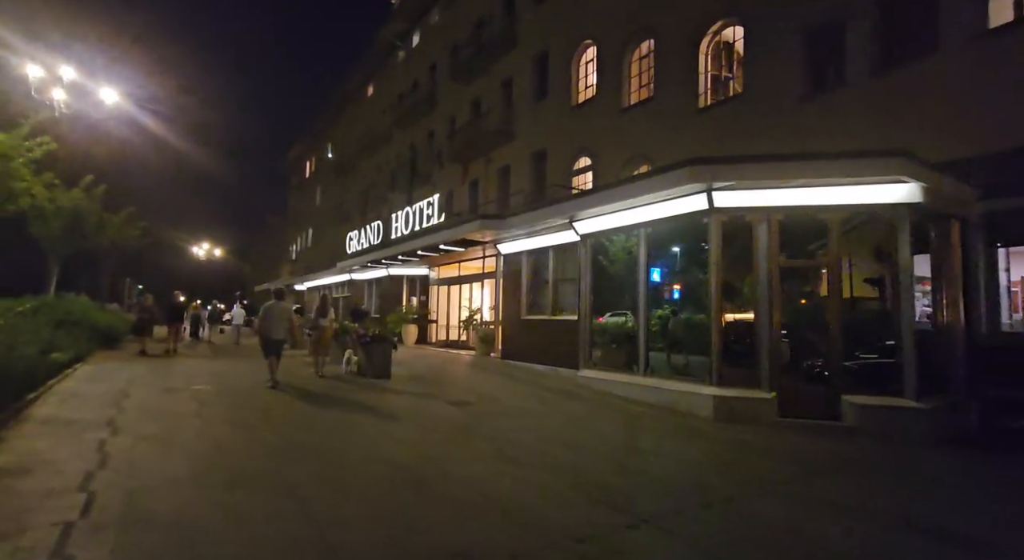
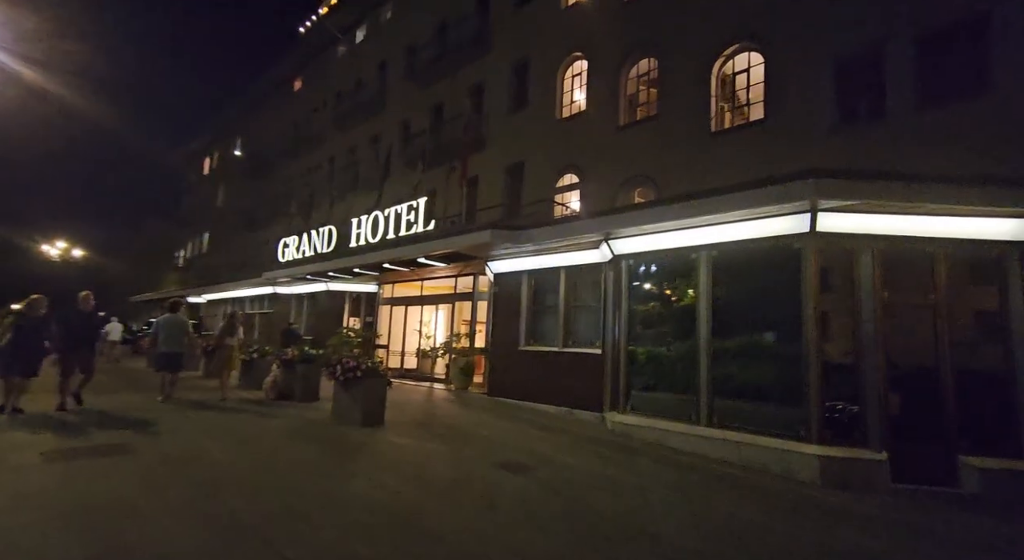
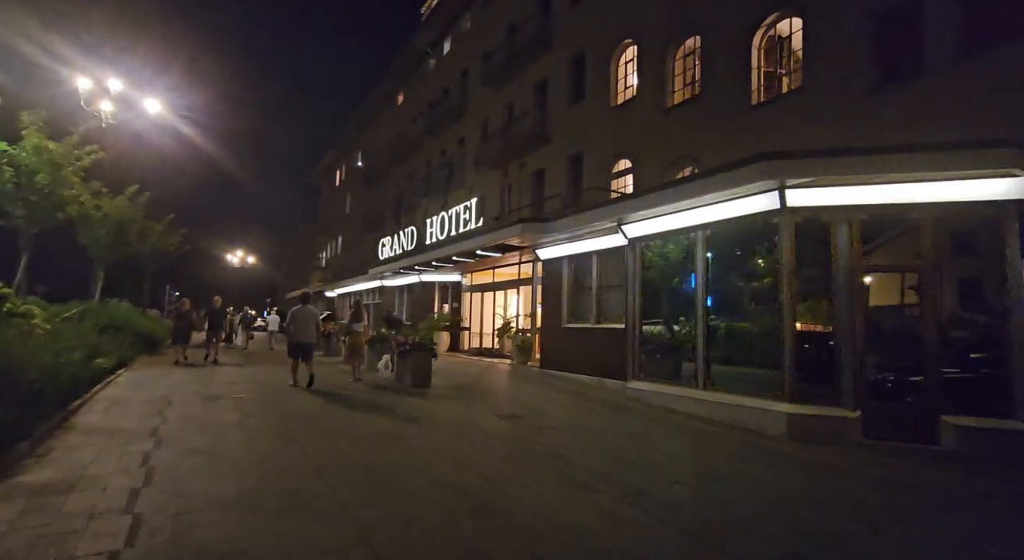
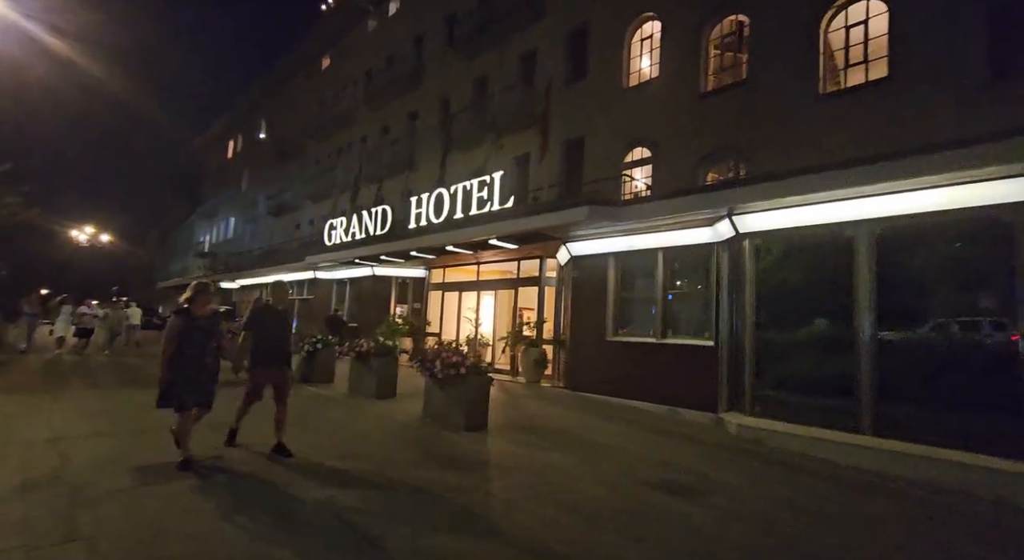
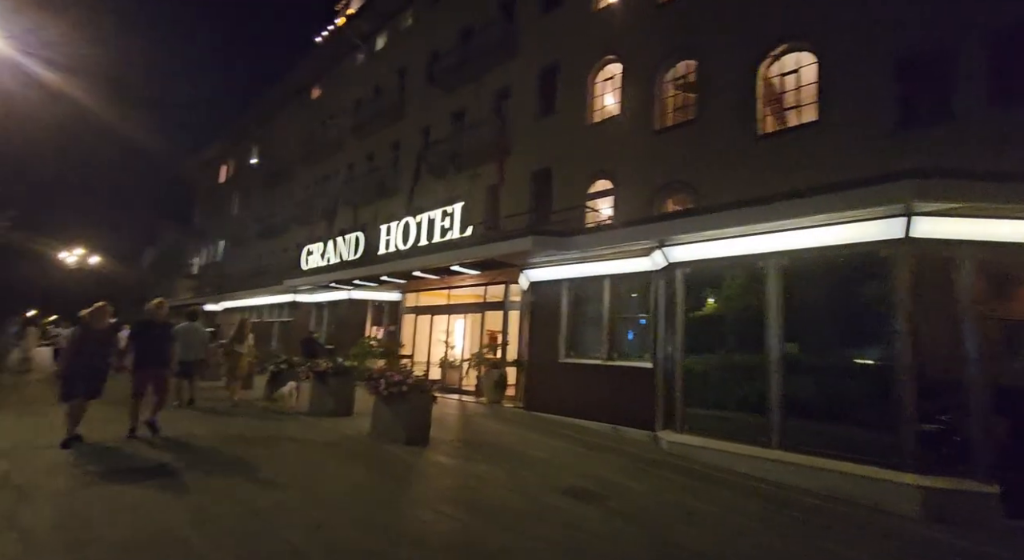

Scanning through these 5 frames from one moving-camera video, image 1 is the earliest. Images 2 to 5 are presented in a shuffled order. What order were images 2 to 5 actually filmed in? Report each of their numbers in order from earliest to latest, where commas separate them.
3, 2, 5, 4
